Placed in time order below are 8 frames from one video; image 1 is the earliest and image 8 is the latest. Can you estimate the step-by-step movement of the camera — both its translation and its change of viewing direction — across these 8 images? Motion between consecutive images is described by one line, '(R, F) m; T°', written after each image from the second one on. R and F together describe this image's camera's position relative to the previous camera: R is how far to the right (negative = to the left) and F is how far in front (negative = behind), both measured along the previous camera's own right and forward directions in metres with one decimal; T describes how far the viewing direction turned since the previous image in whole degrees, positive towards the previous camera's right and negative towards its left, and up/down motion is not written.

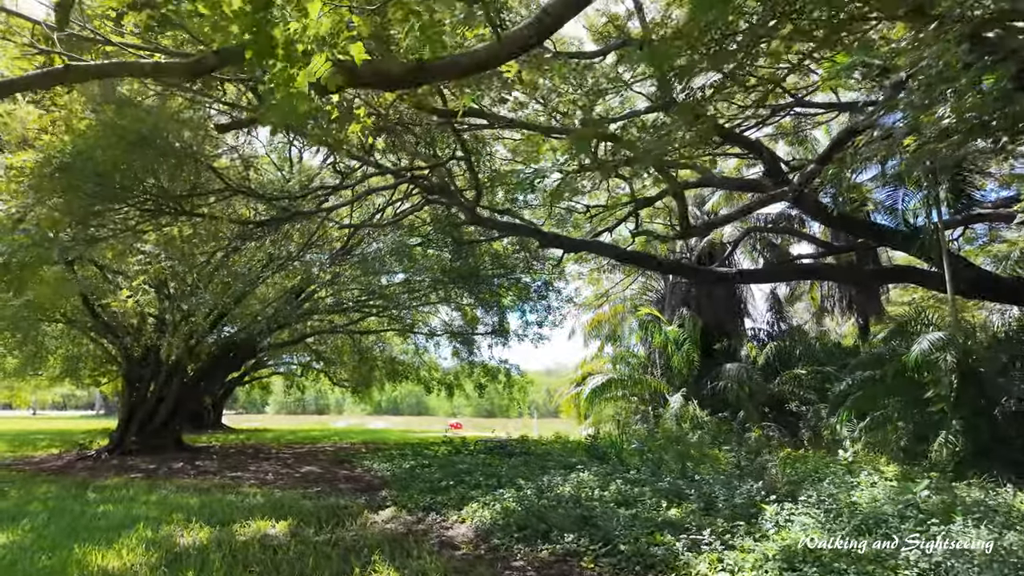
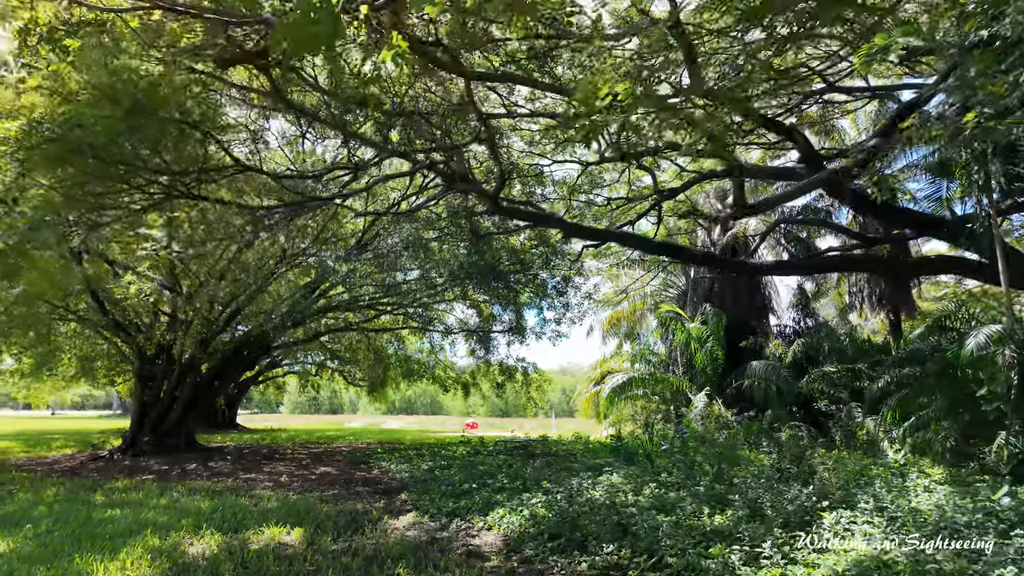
(-0.1, +0.3) m; -1°
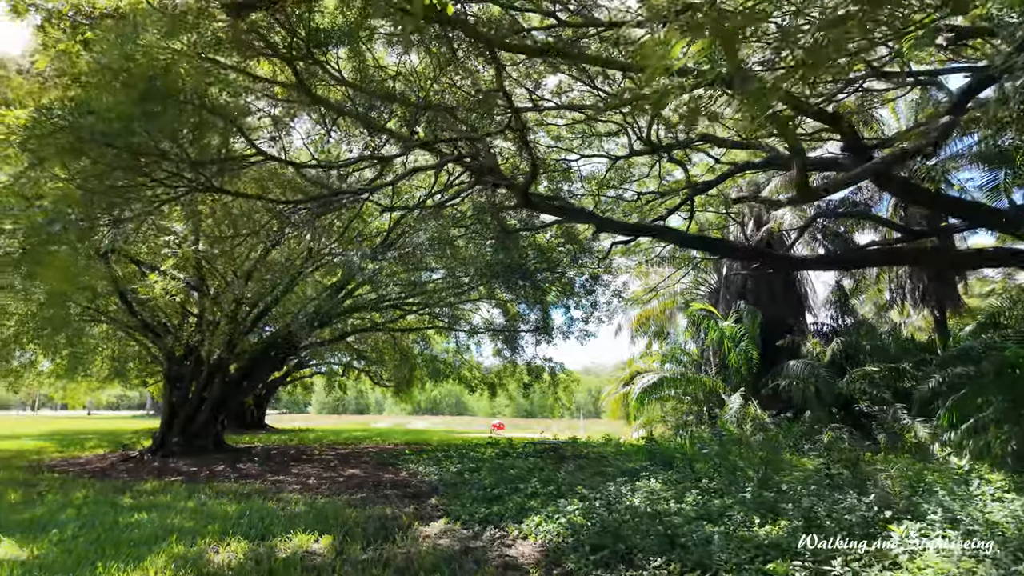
(-0.1, +0.2) m; -2°
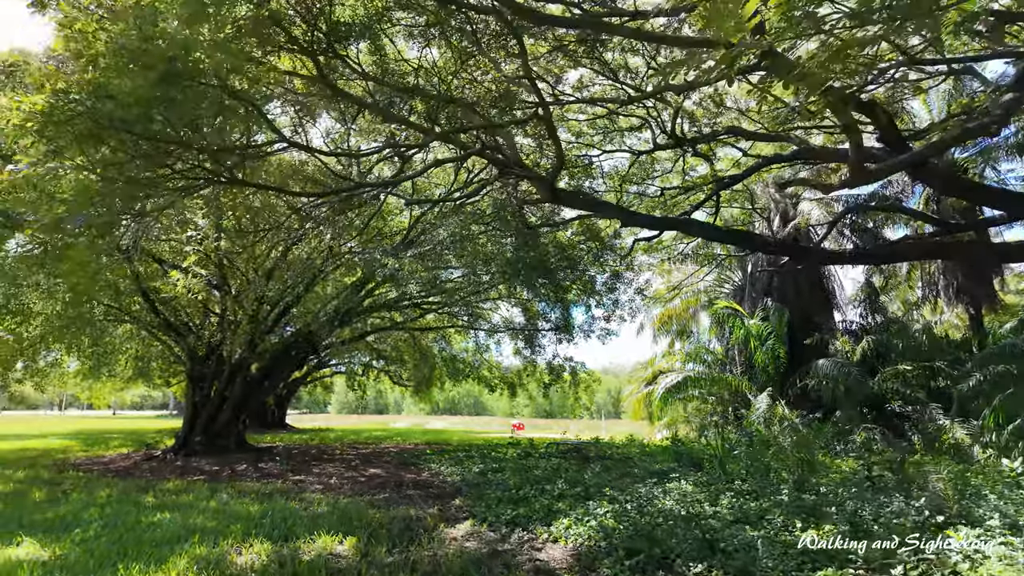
(-0.1, +0.1) m; -2°
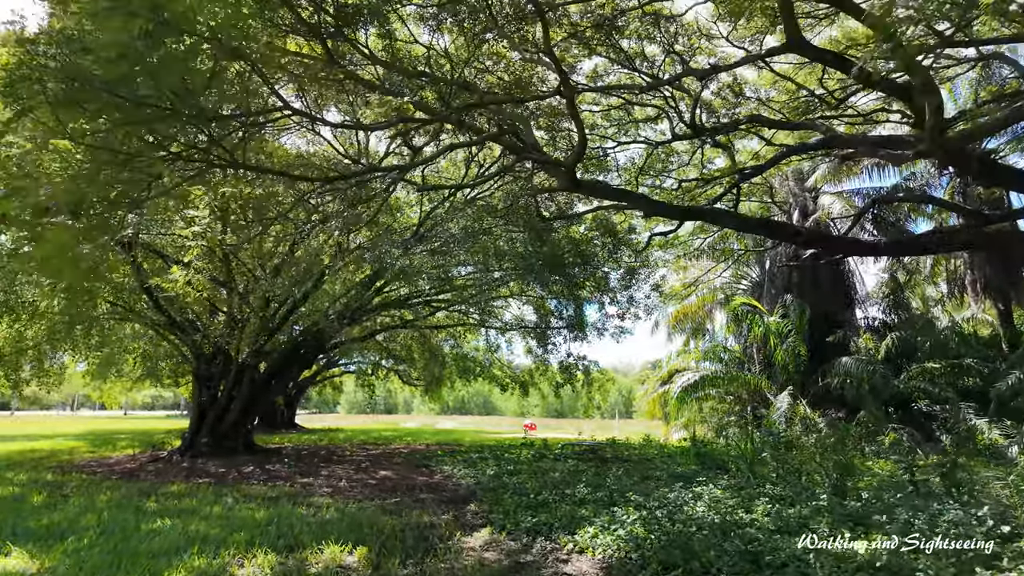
(-0.1, +0.3) m; -1°
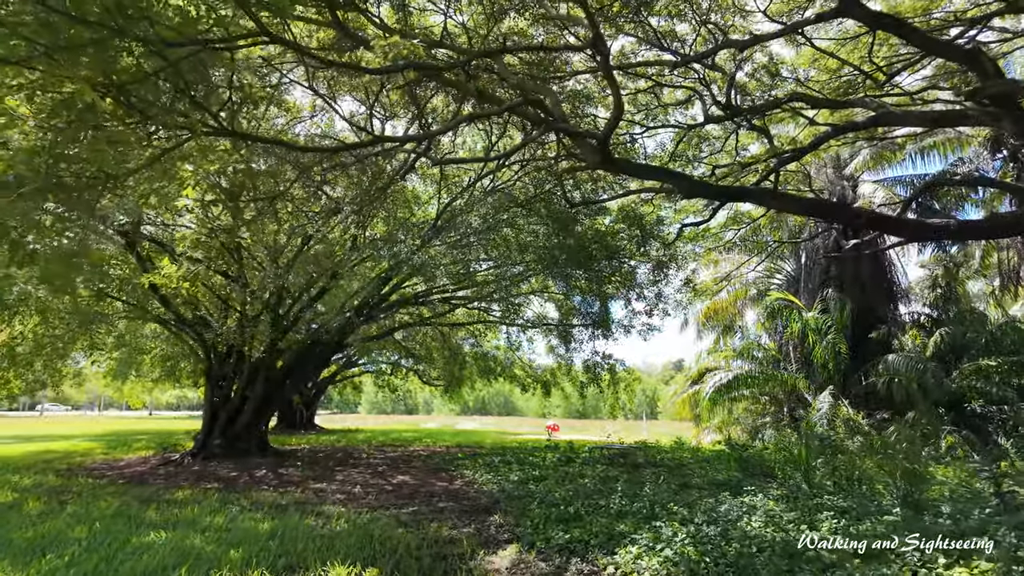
(-0.1, +0.5) m; -2°
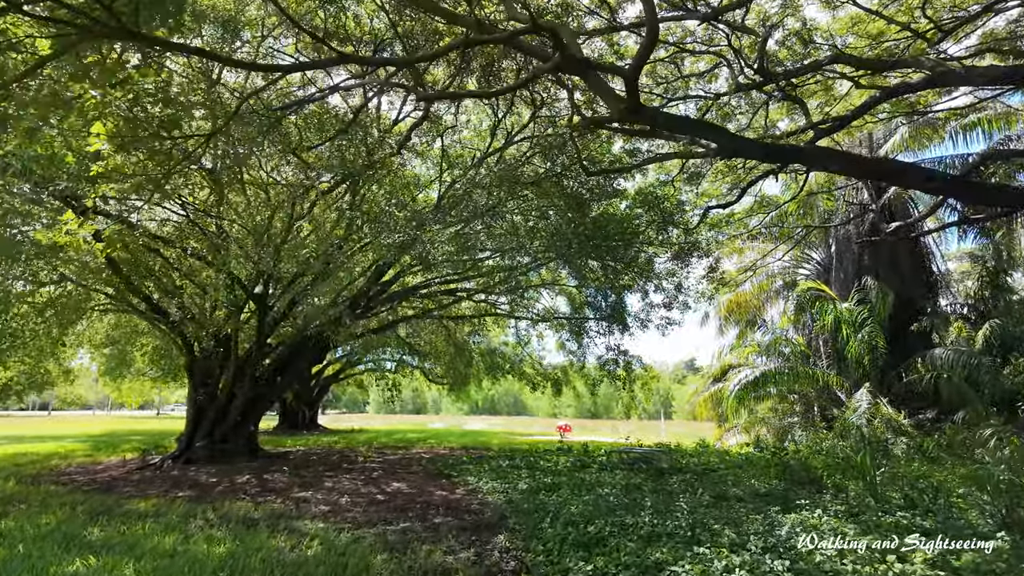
(0.0, +0.8) m; -1°
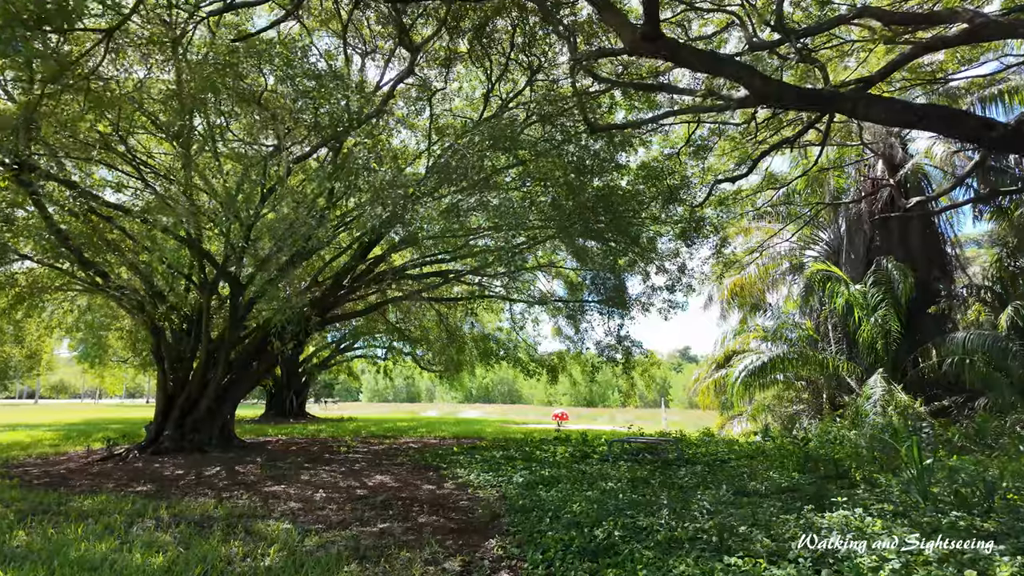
(0.0, +0.6) m; +1°
